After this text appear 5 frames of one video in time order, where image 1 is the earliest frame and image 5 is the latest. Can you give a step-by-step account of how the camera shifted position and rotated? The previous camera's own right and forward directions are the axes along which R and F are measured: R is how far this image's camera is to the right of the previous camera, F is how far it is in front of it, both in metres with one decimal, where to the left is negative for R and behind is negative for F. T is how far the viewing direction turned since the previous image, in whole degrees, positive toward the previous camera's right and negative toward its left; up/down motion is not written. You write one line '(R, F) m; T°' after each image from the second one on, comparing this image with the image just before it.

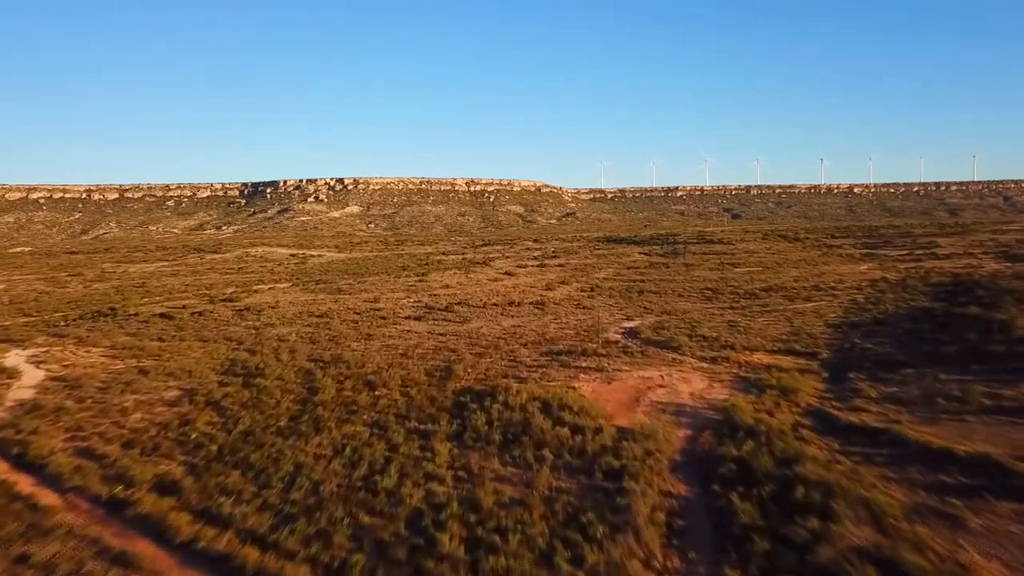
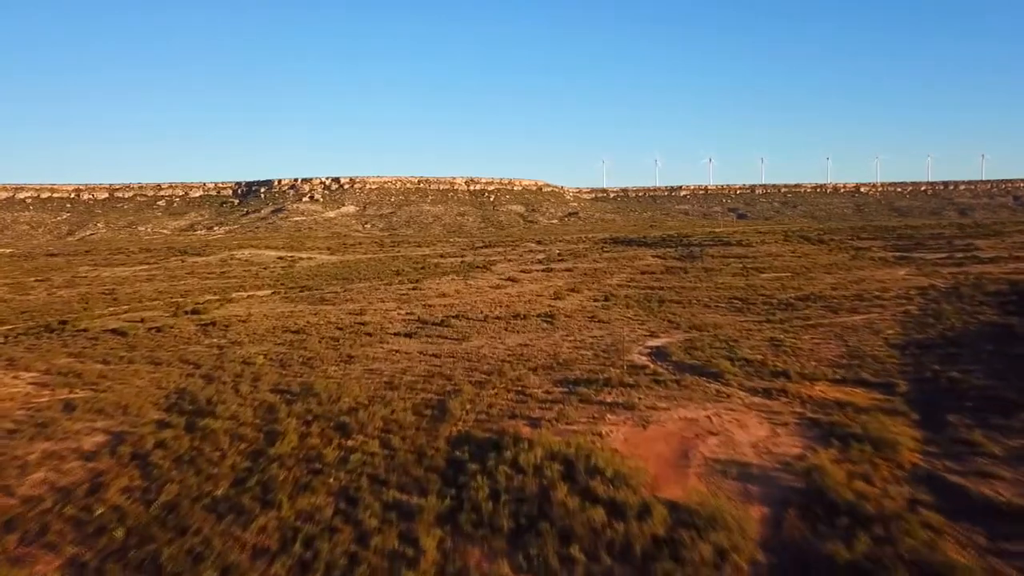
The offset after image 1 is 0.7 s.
(-0.1, +3.0) m; 0°
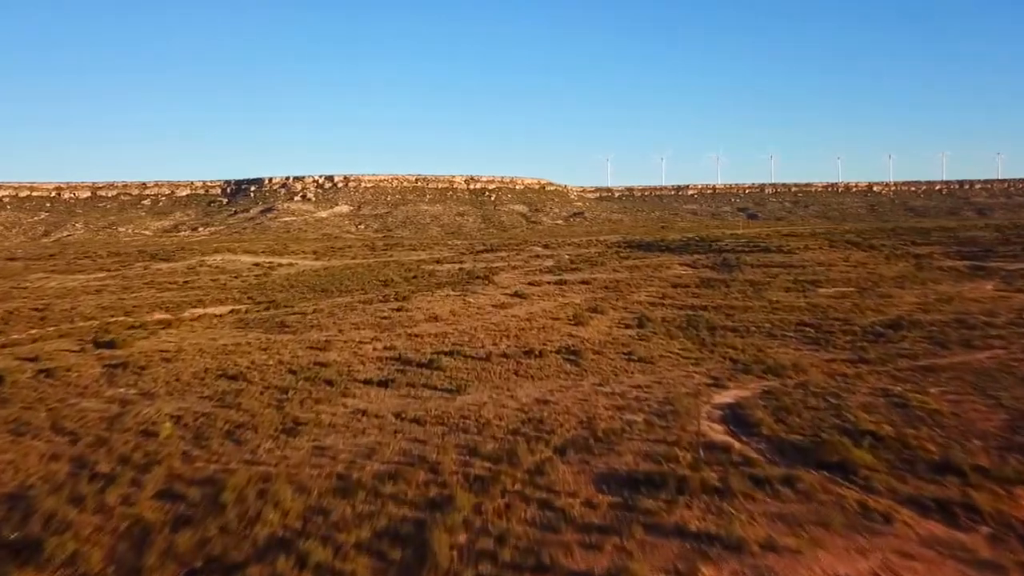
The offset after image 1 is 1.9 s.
(-0.2, +5.2) m; 0°
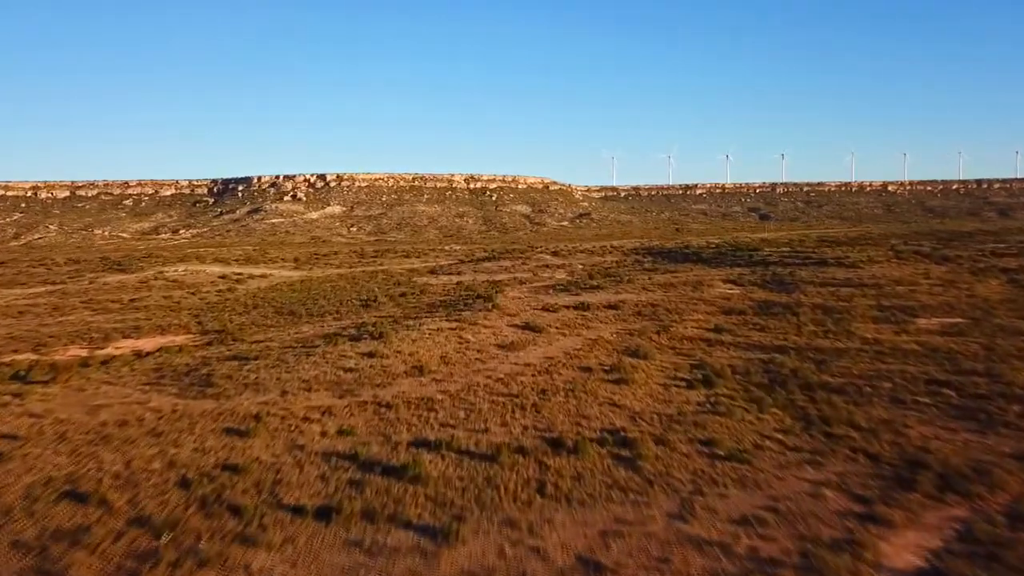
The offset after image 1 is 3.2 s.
(-0.2, +5.6) m; 0°
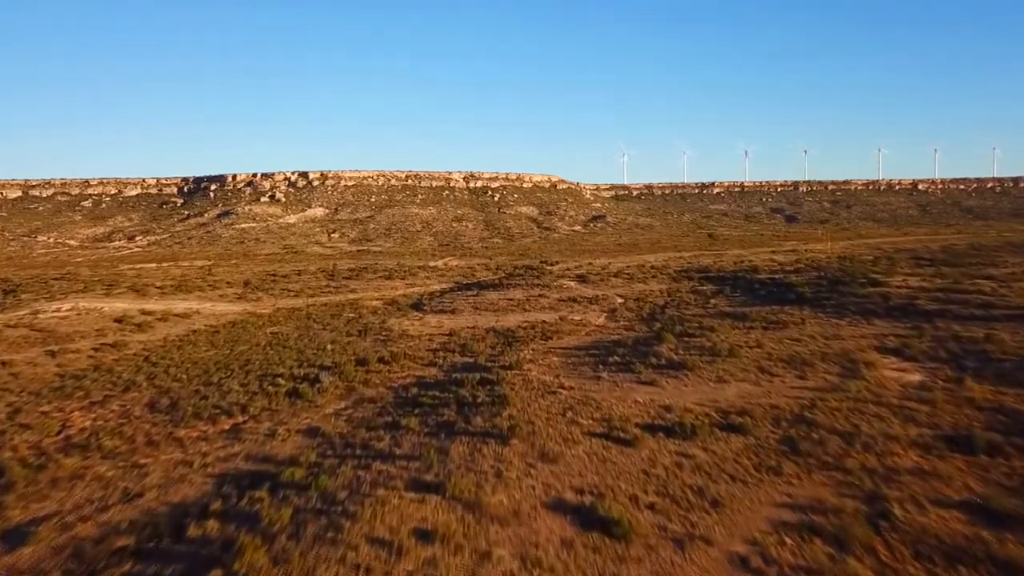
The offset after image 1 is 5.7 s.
(-0.4, +10.5) m; 0°
